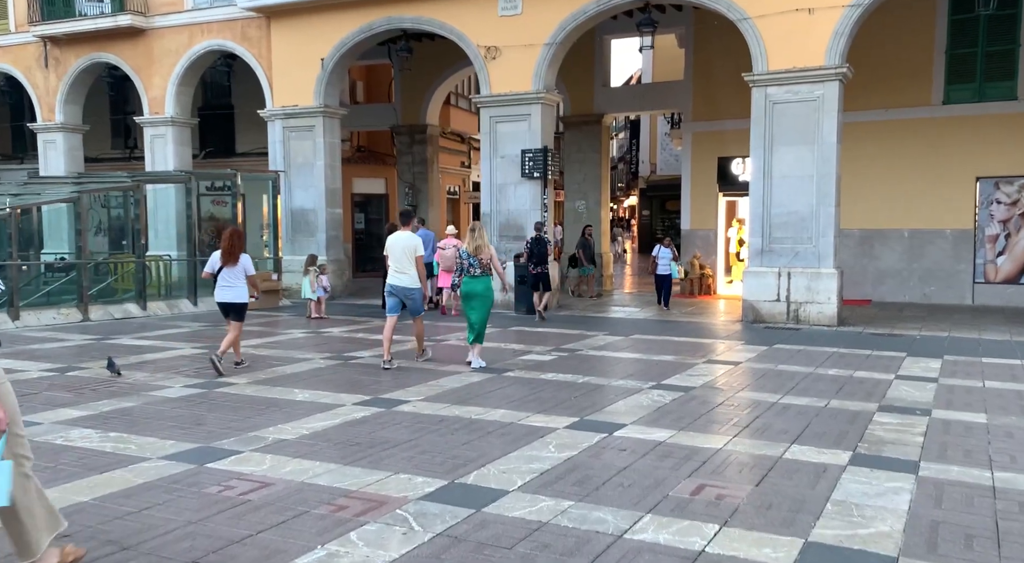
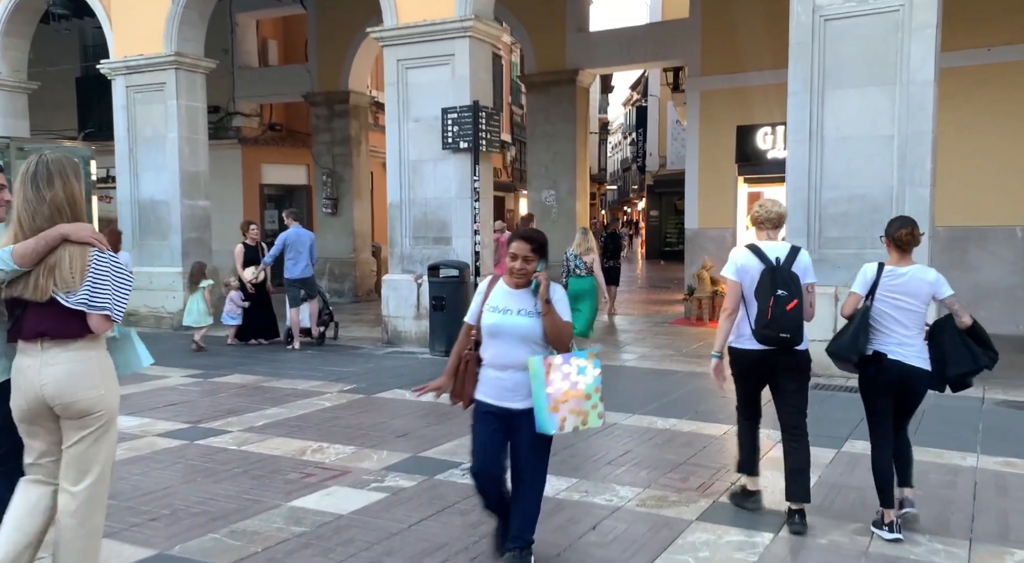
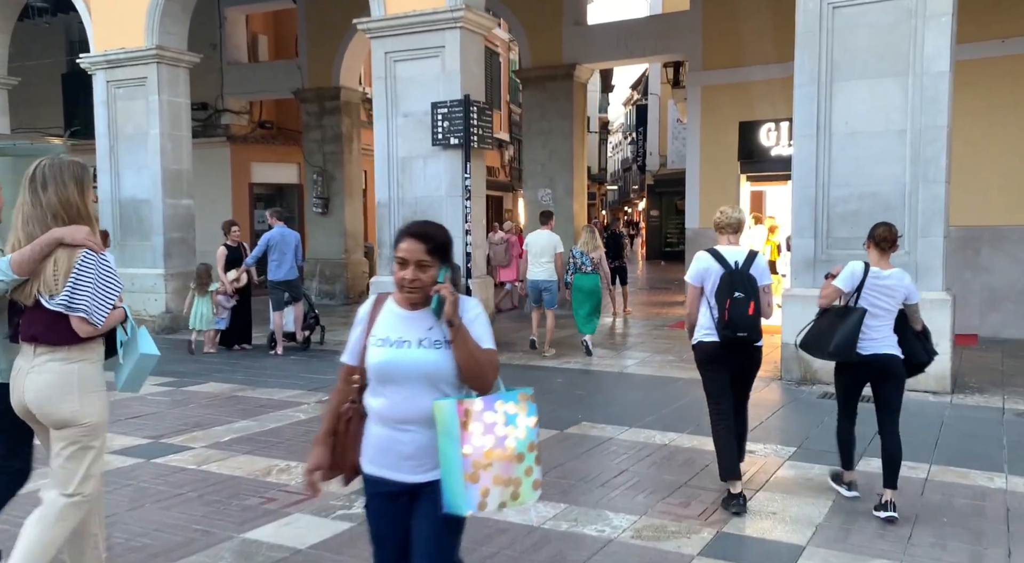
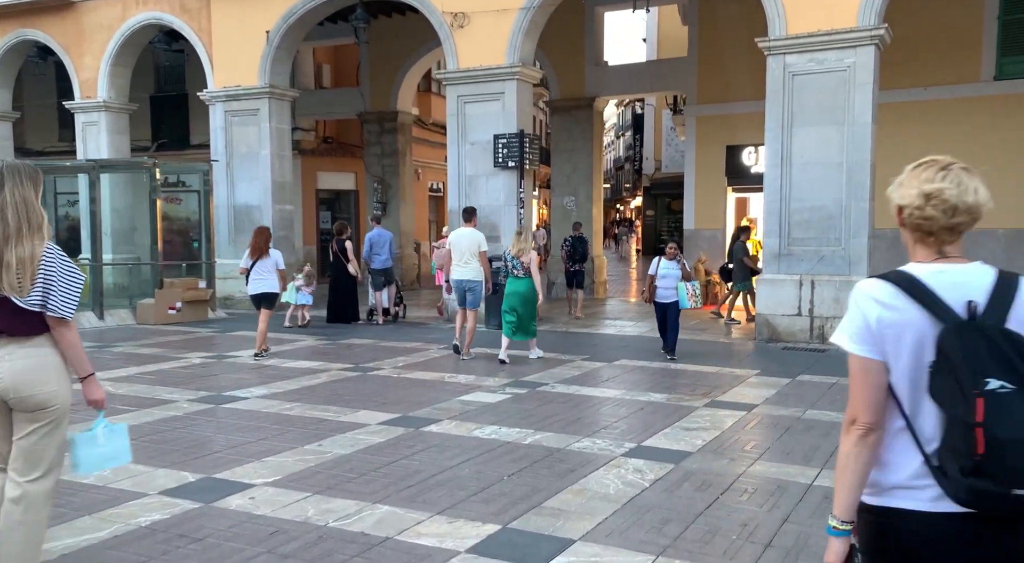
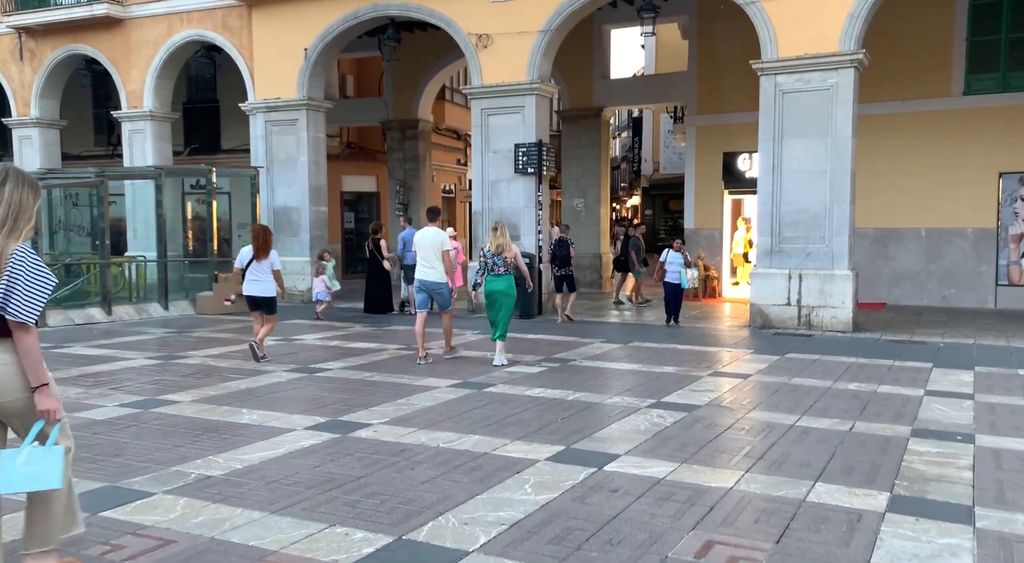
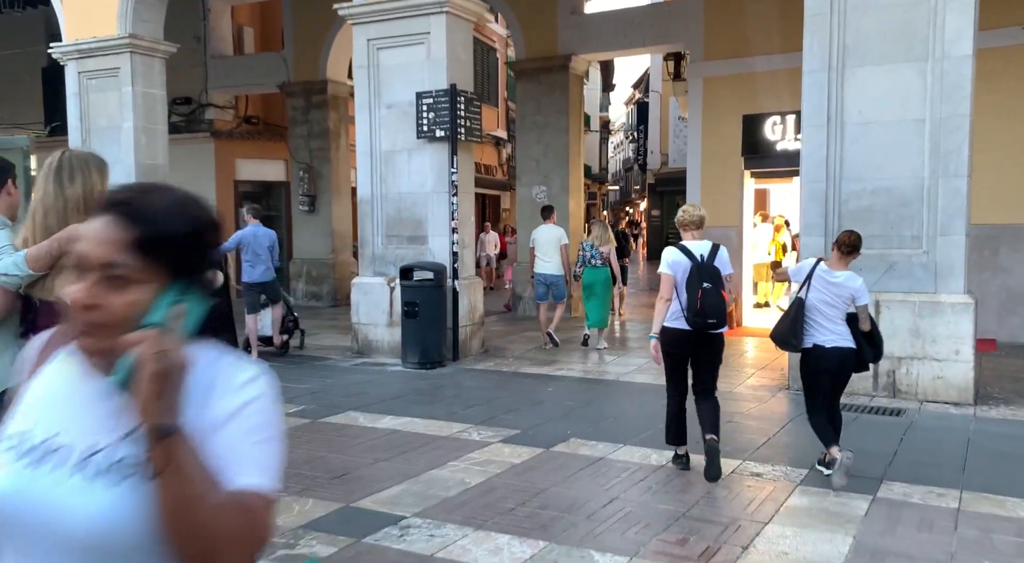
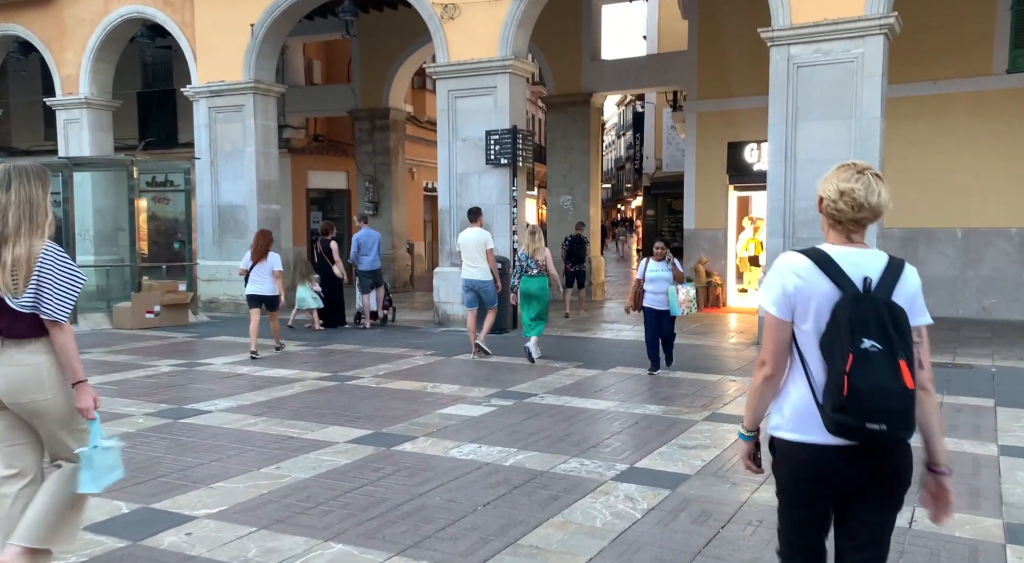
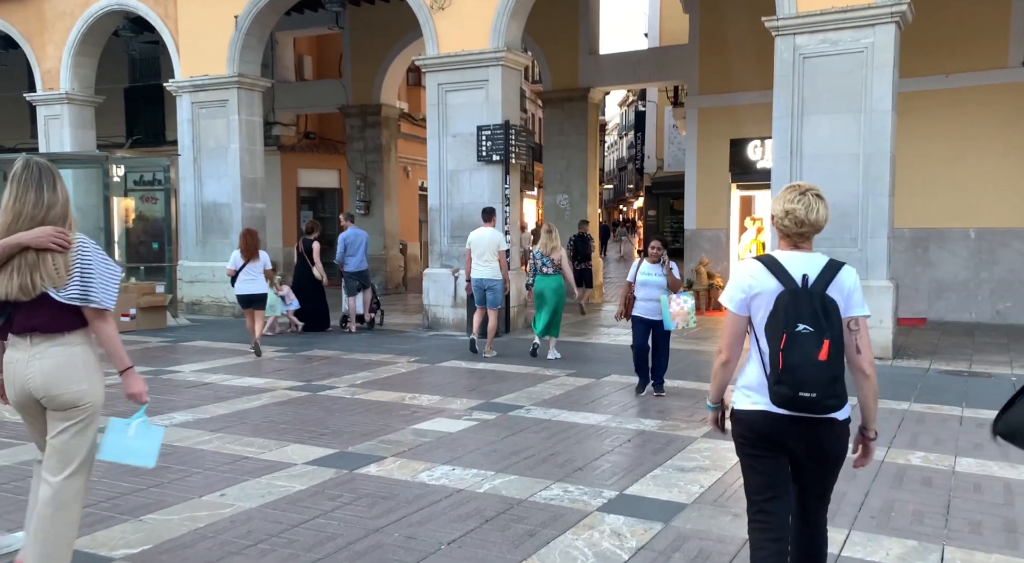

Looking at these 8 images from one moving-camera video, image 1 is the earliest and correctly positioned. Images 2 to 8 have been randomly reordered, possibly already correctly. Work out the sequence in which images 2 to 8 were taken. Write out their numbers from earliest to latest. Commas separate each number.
5, 4, 7, 8, 2, 3, 6
